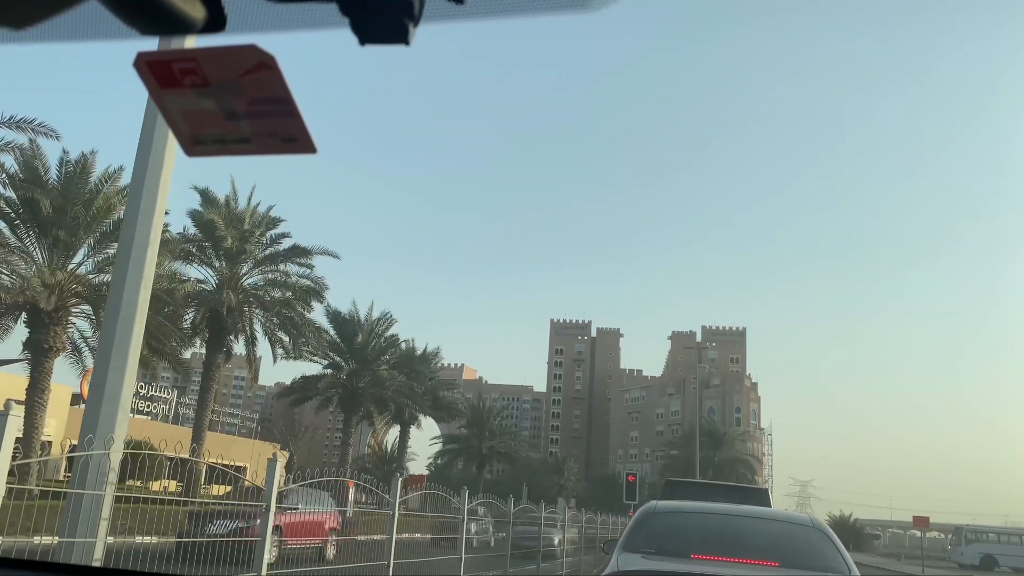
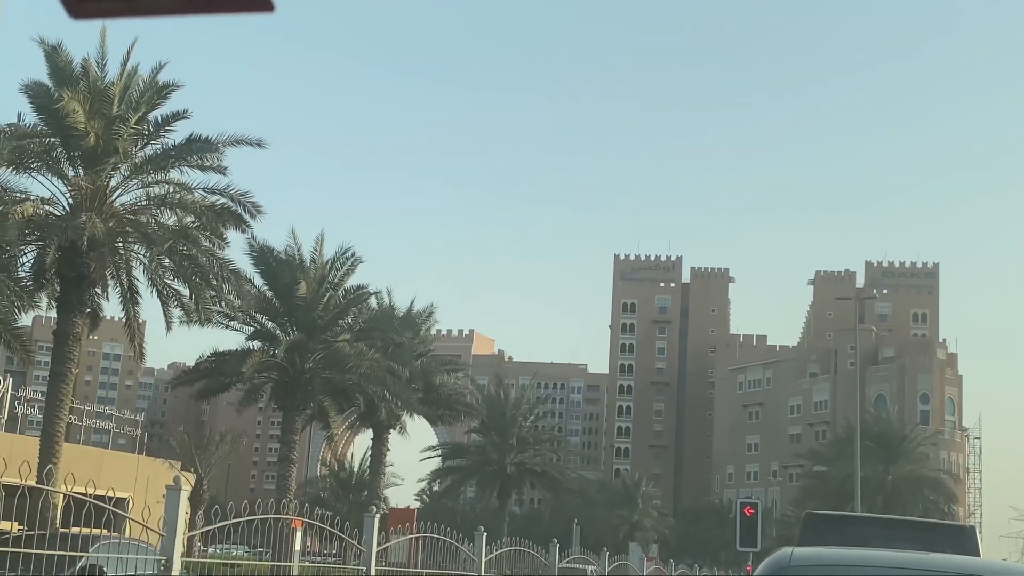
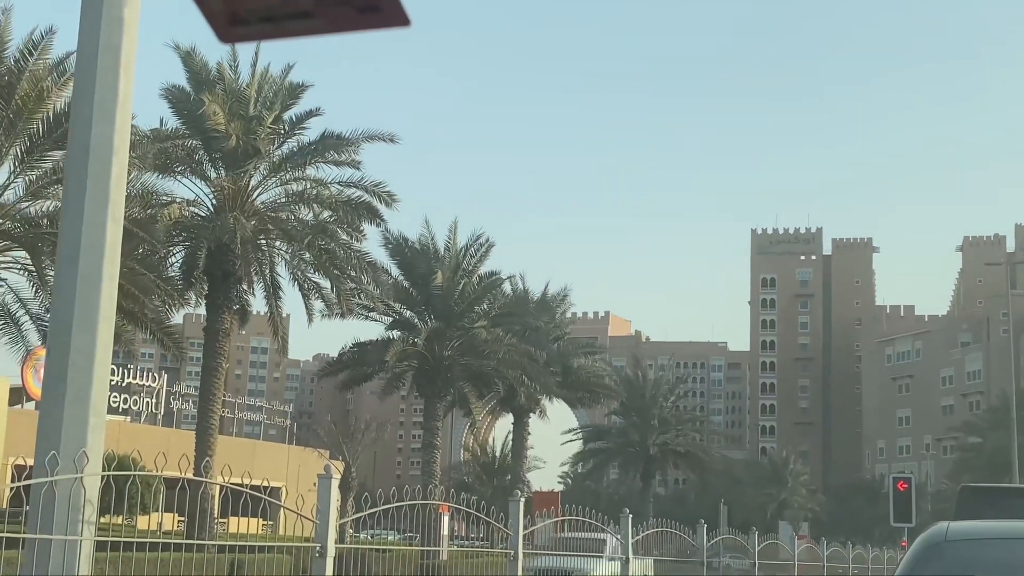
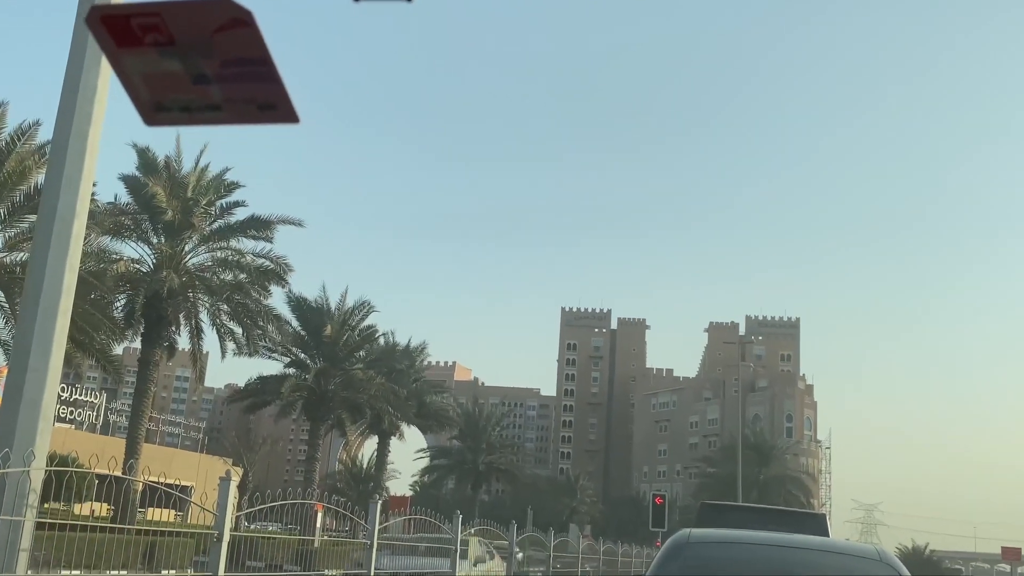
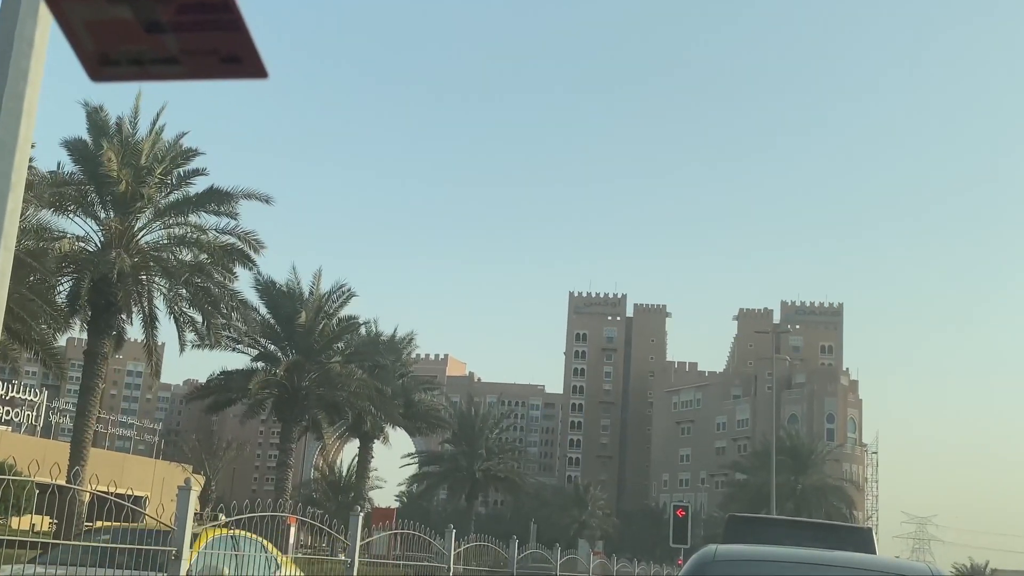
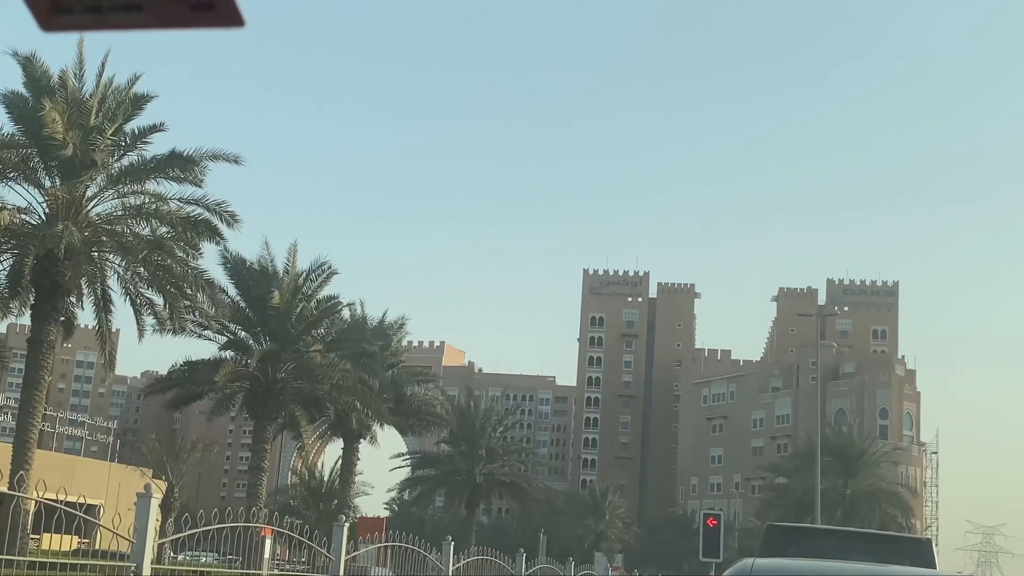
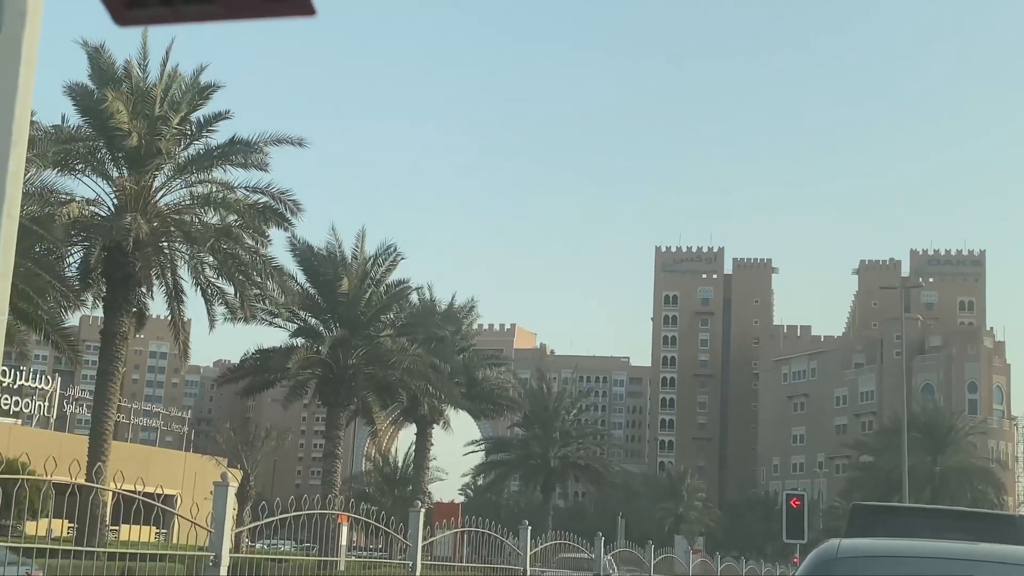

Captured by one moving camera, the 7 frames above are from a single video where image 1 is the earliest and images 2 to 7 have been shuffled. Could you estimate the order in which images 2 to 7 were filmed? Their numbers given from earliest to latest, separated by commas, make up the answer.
4, 5, 6, 2, 7, 3
